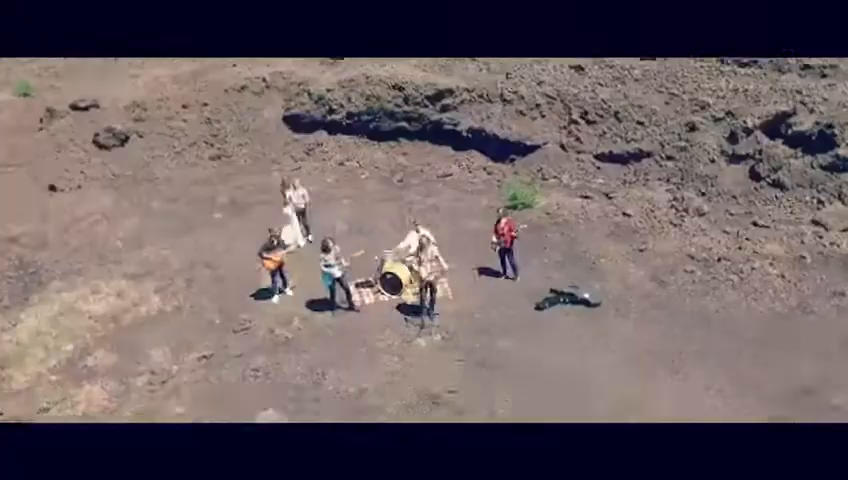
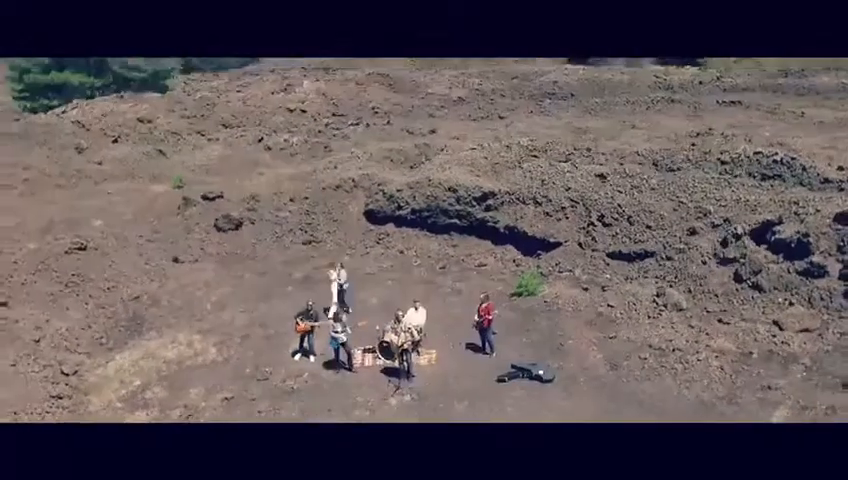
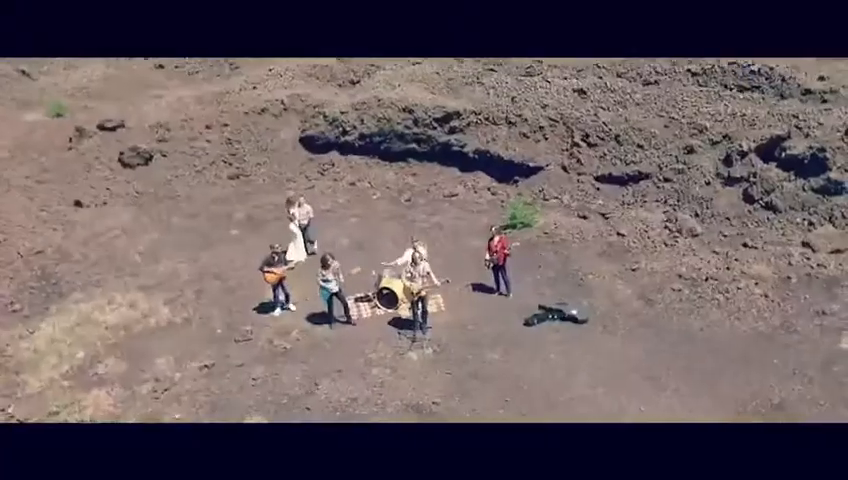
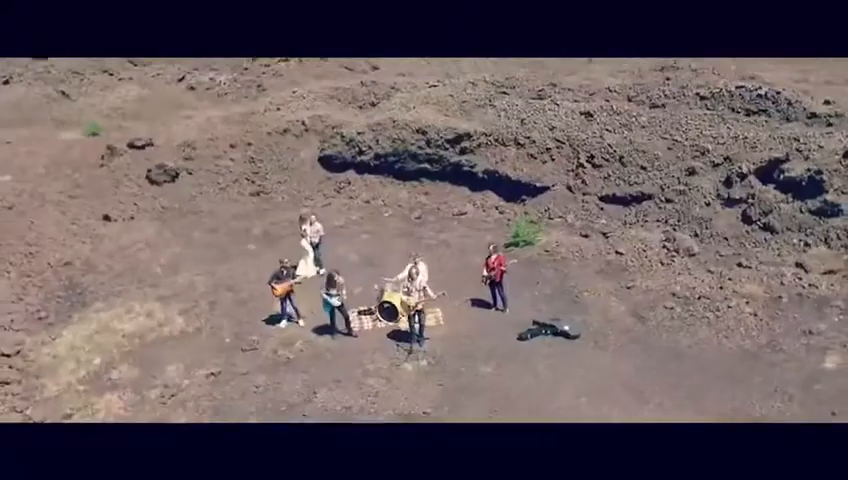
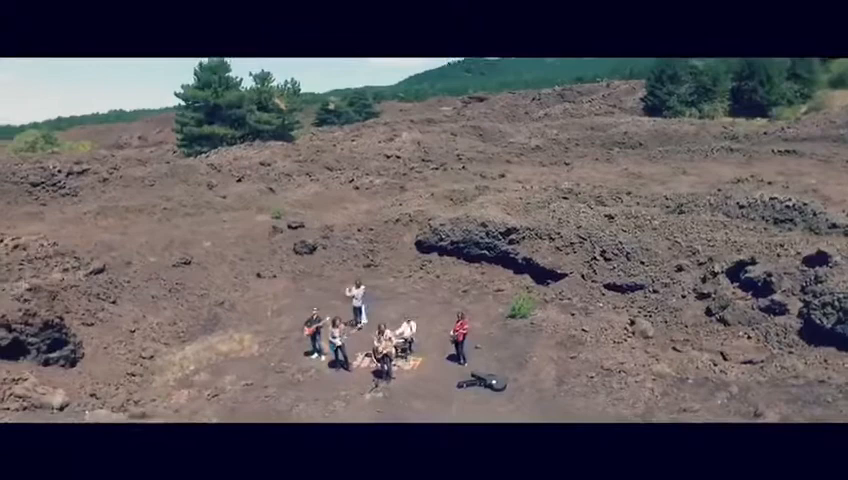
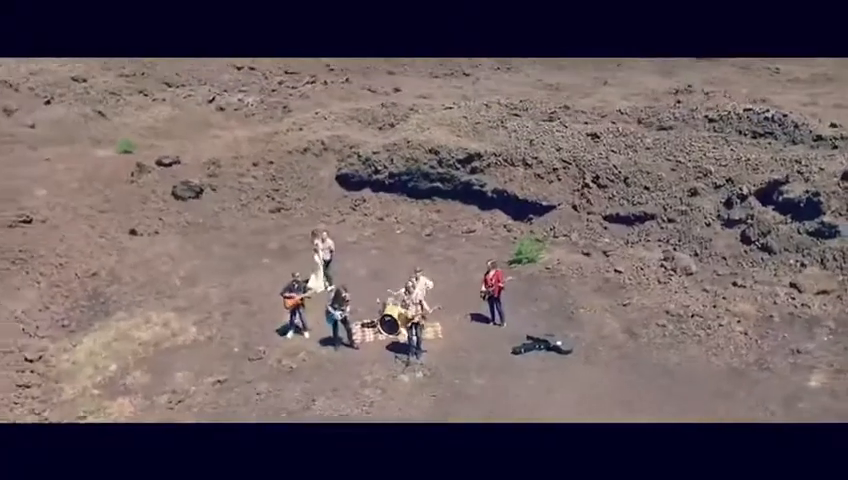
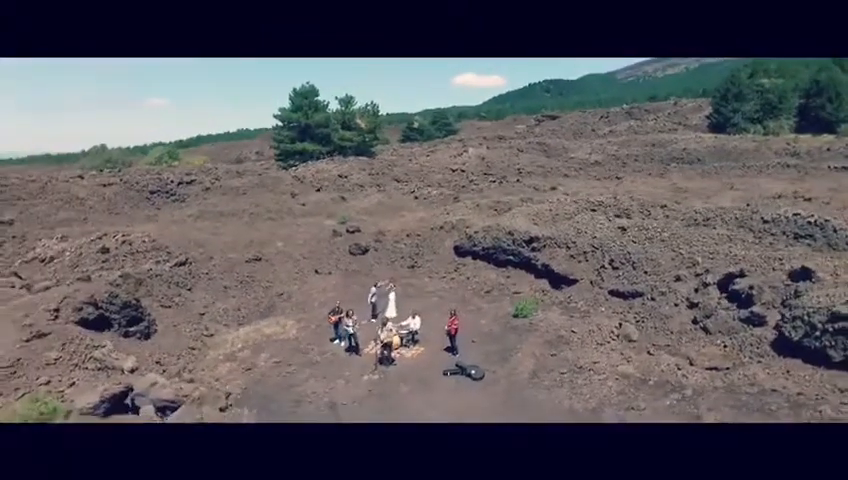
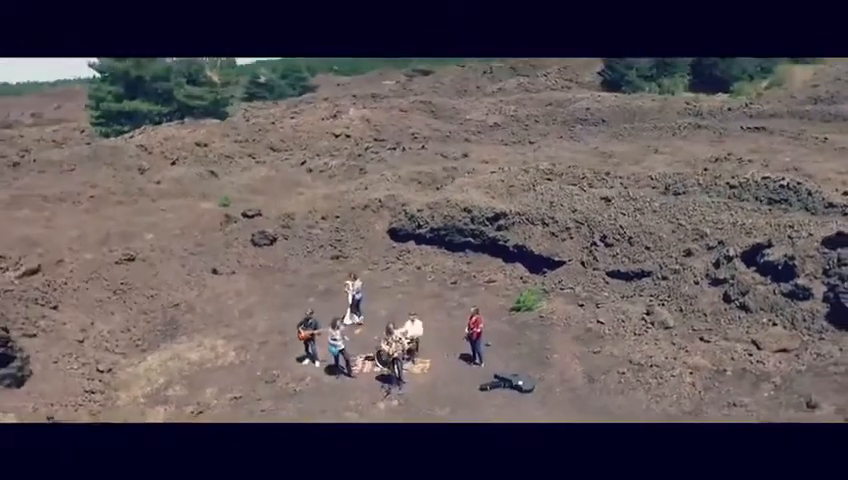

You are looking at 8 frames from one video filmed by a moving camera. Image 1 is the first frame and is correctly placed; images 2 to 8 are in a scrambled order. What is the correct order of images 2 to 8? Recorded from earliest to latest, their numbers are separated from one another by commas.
3, 4, 6, 2, 8, 5, 7
